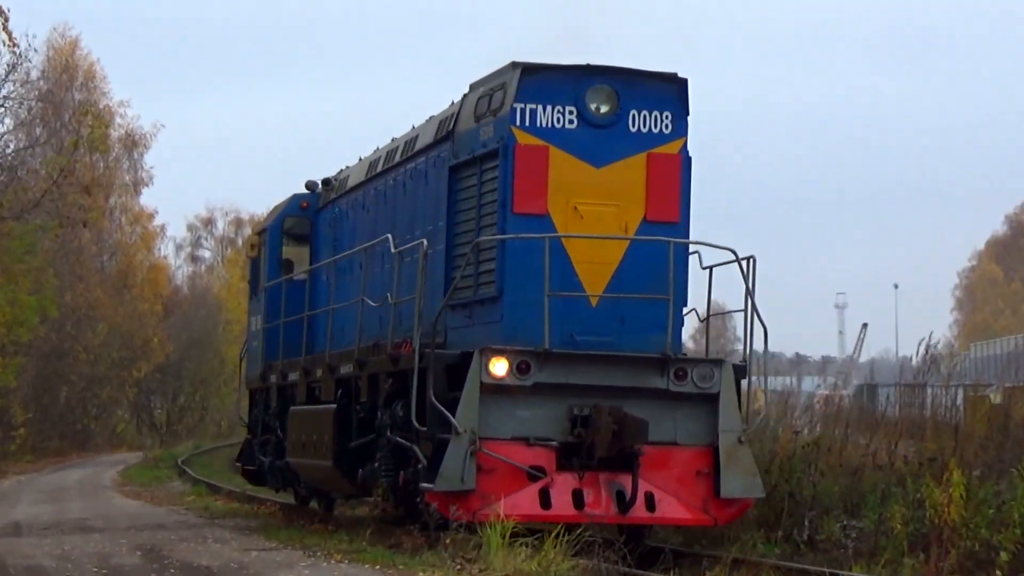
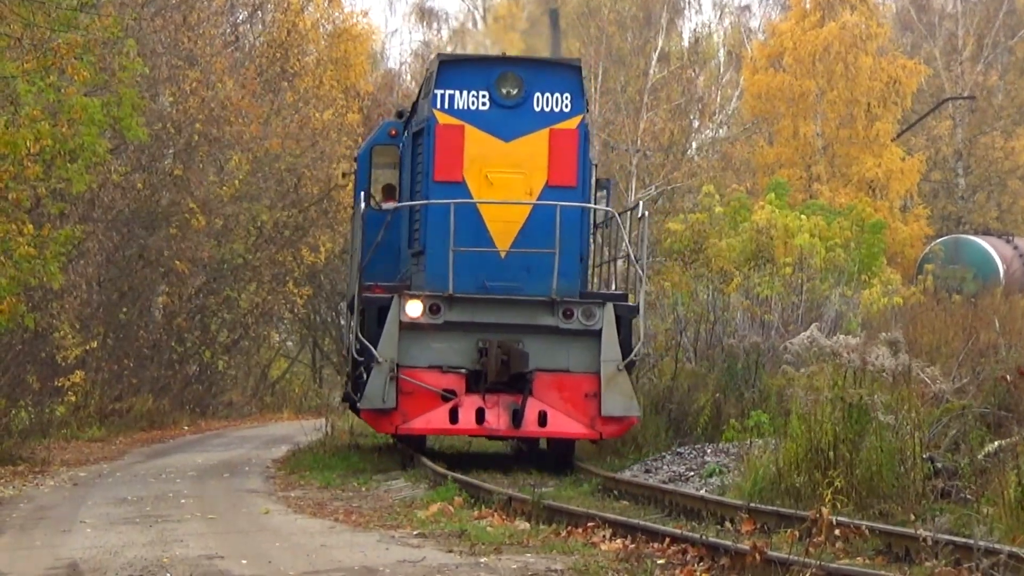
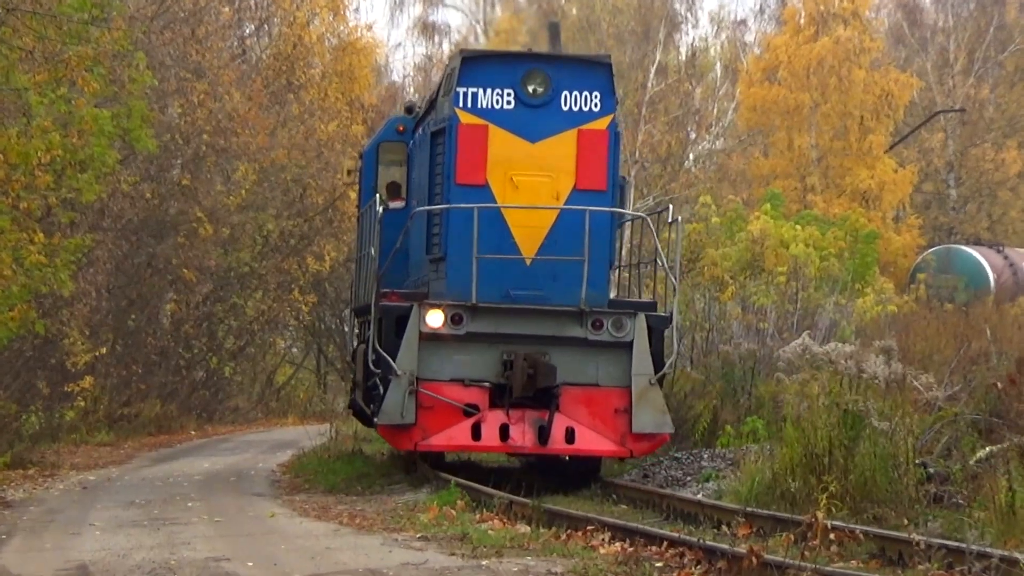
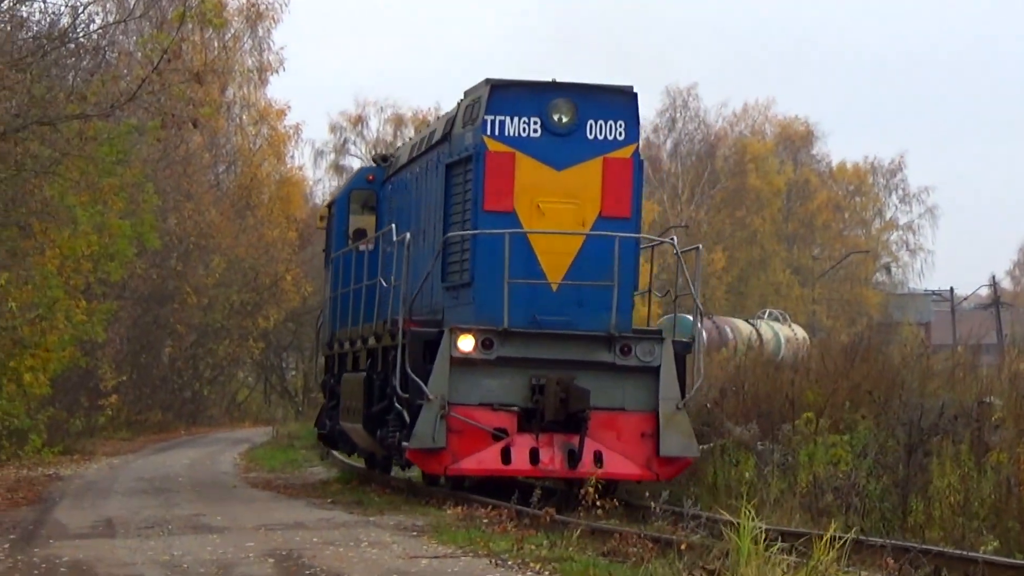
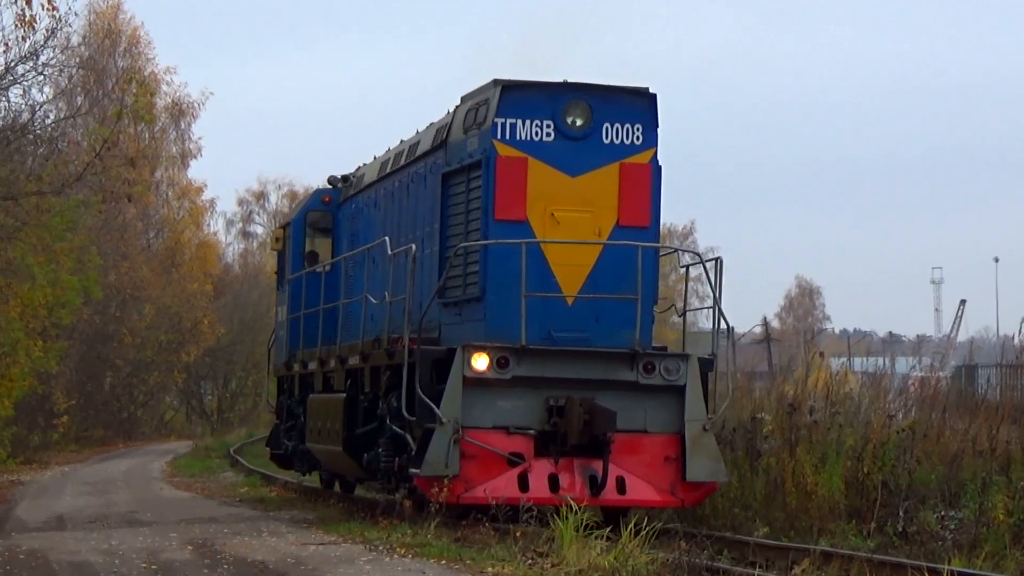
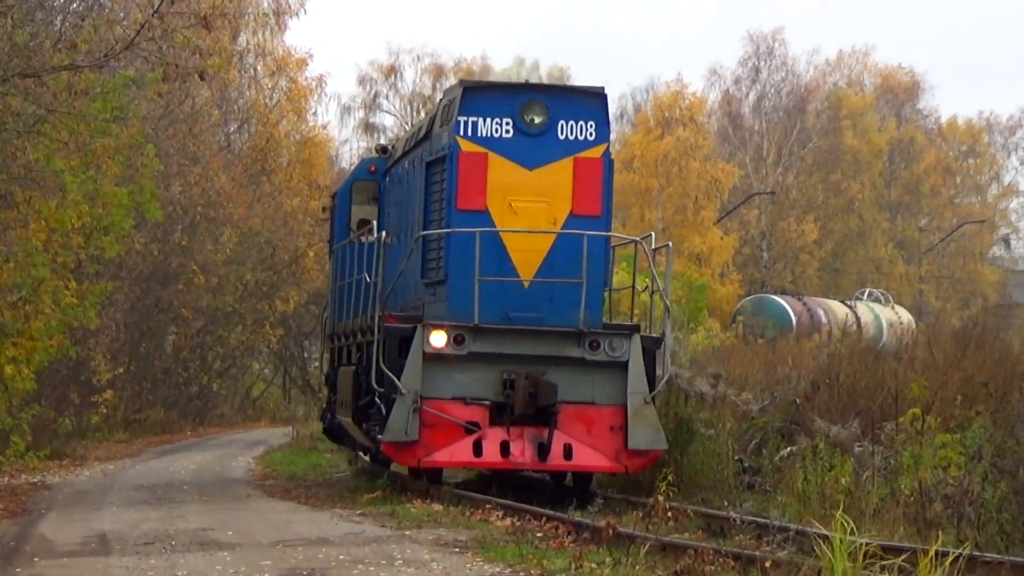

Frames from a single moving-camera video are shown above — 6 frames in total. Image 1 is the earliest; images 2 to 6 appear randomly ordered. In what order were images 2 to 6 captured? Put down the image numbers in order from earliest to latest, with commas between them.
5, 4, 6, 3, 2
